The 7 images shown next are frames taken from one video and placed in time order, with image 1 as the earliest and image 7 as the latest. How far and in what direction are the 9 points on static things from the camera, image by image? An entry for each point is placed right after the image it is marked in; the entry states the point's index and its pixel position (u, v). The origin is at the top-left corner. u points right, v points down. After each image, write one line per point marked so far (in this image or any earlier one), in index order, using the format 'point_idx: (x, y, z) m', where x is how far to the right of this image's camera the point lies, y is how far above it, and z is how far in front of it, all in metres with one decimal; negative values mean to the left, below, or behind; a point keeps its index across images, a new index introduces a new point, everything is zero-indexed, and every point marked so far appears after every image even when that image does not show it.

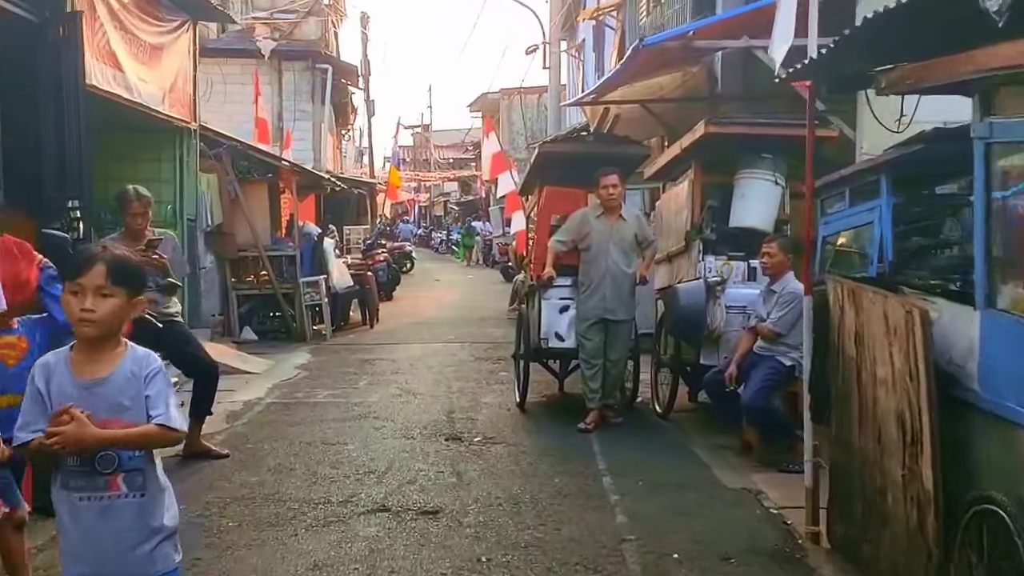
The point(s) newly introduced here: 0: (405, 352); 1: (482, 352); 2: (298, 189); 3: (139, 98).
0: (-1.3, -0.8, +11.3) m
1: (-0.3, -0.8, +11.2) m
2: (-3.4, +1.6, +14.6) m
3: (-3.7, +1.9, +9.0) m
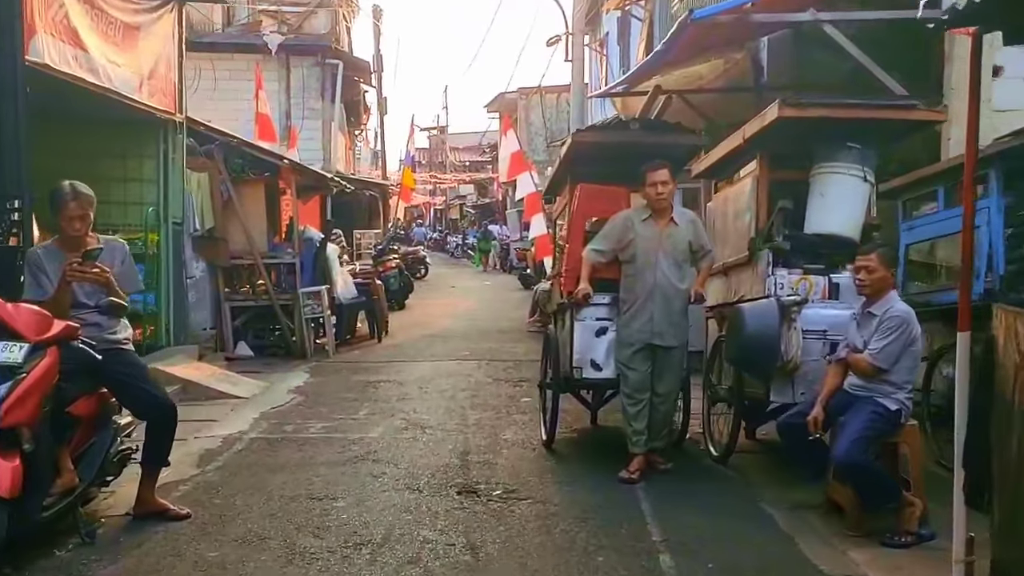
0: (-1.1, -0.9, +10.1) m
1: (-0.1, -0.9, +10.0) m
2: (-3.1, +1.4, +13.4) m
3: (-3.5, +1.8, +7.9) m
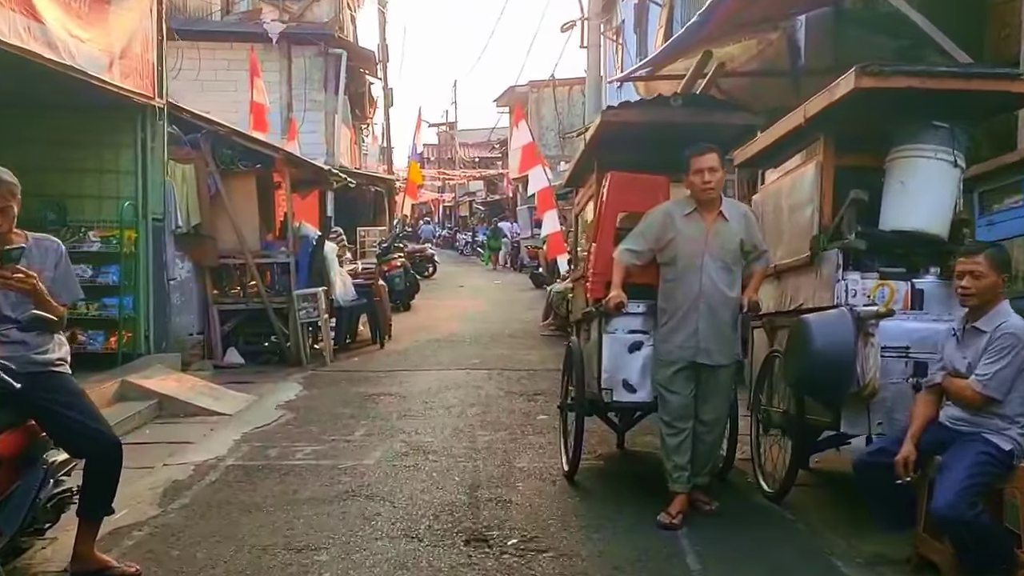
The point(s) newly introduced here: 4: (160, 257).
0: (-0.9, -1.0, +9.1) m
1: (0.0, -1.0, +9.1) m
2: (-2.9, +1.4, +12.5) m
3: (-3.4, +1.7, +7.0) m
4: (-3.6, +0.3, +9.2) m
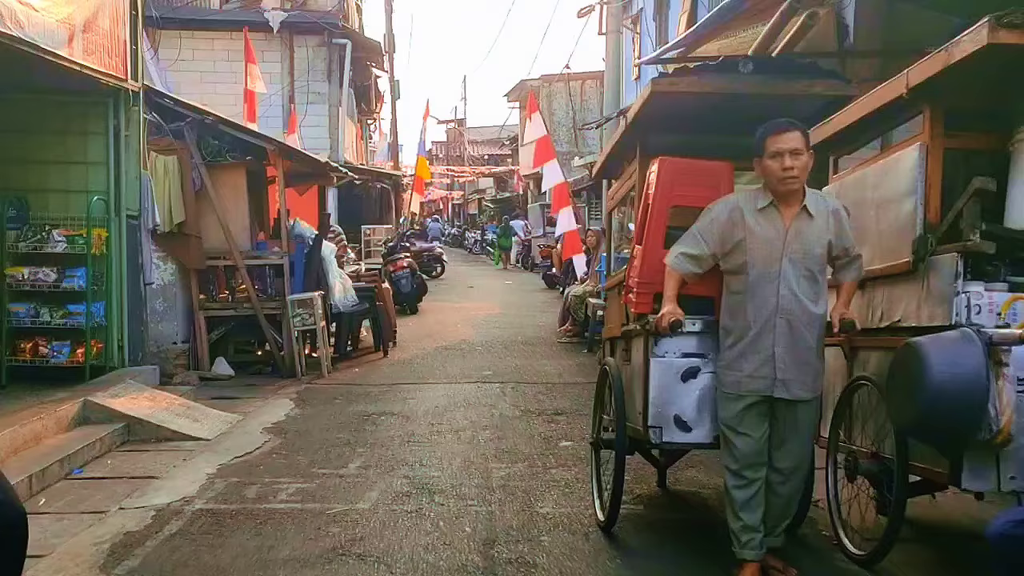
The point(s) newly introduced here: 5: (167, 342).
0: (-0.8, -1.0, +8.1) m
1: (+0.2, -1.0, +8.1) m
2: (-2.7, +1.4, +11.5) m
3: (-3.2, +1.7, +6.0) m
4: (-3.4, +0.3, +8.2) m
5: (-3.5, -0.6, +9.3) m
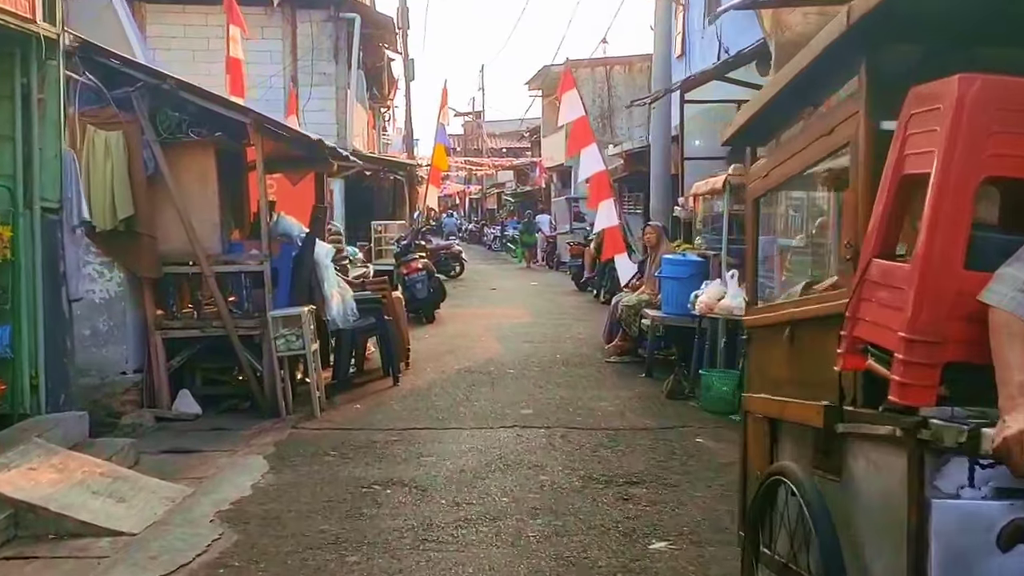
0: (-0.4, -1.1, +6.0) m
1: (+0.5, -1.1, +5.9) m
2: (-2.3, +1.3, +9.4) m
3: (-2.9, +1.6, +3.8) m
4: (-3.1, +0.1, +6.1) m
5: (-3.2, -0.7, +7.2) m
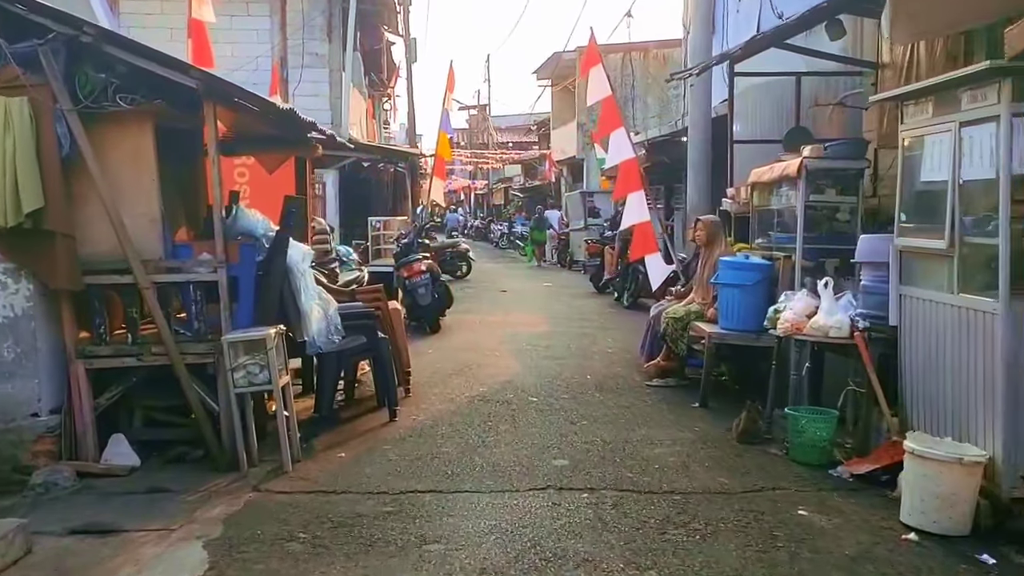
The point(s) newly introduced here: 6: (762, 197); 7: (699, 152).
0: (-0.2, -1.2, +4.2) m
1: (+0.7, -1.2, +4.1) m
2: (-2.1, +1.2, +7.7) m
3: (-2.8, +1.4, +2.1) m
4: (-2.9, 0.0, +4.4) m
5: (-3.0, -0.8, +5.5) m
6: (+2.3, +0.8, +8.4) m
7: (+2.4, +1.7, +11.5) m
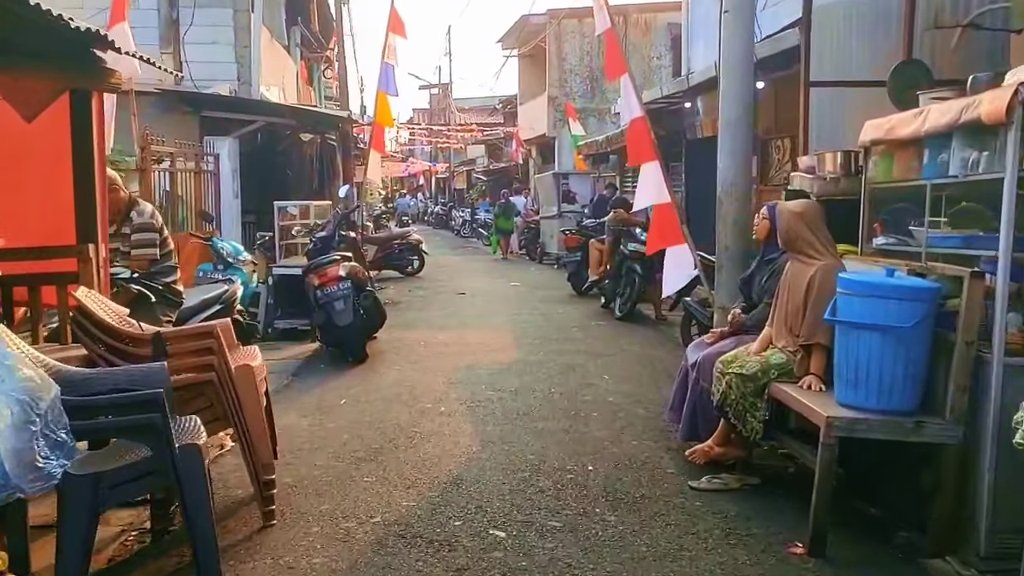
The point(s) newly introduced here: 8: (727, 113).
0: (-0.4, -1.5, +0.7) m
1: (+0.6, -1.5, +0.6) m
2: (-2.4, +1.0, +4.0) m
3: (-2.8, +1.2, -1.6) m
4: (-3.0, -0.2, +0.7) m
5: (-3.1, -1.0, +1.8) m
6: (+2.0, +0.7, +4.9) m
7: (+2.0, +1.6, +7.9) m
8: (+1.9, +1.6, +8.0) m
